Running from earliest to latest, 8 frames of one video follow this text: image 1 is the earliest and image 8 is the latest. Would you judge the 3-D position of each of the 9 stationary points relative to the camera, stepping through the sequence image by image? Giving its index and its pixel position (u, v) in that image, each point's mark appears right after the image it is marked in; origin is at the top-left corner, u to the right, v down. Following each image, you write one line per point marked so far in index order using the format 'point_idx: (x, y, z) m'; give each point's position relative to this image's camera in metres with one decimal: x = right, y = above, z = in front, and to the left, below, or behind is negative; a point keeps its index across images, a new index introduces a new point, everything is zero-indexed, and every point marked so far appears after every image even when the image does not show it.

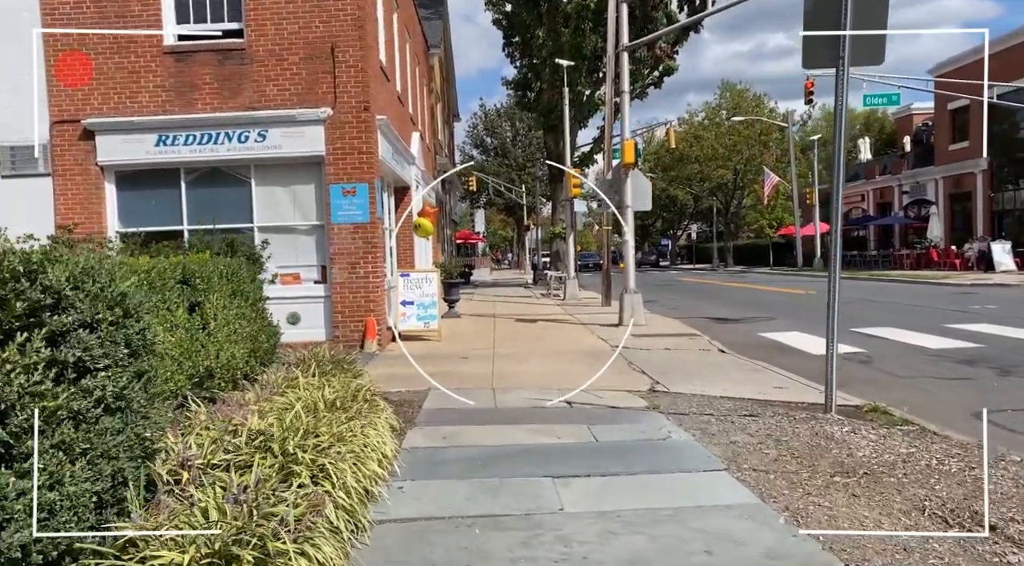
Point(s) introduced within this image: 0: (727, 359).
0: (+3.1, -1.1, +12.0) m
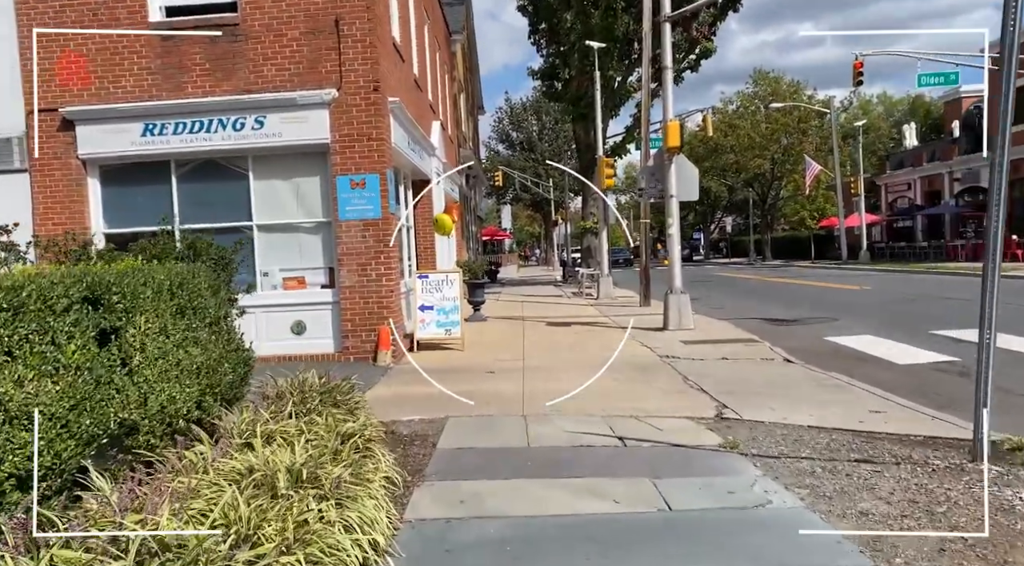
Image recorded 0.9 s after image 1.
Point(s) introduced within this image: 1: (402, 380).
0: (+3.6, -1.1, +10.3) m
1: (-1.3, -1.2, +9.8) m
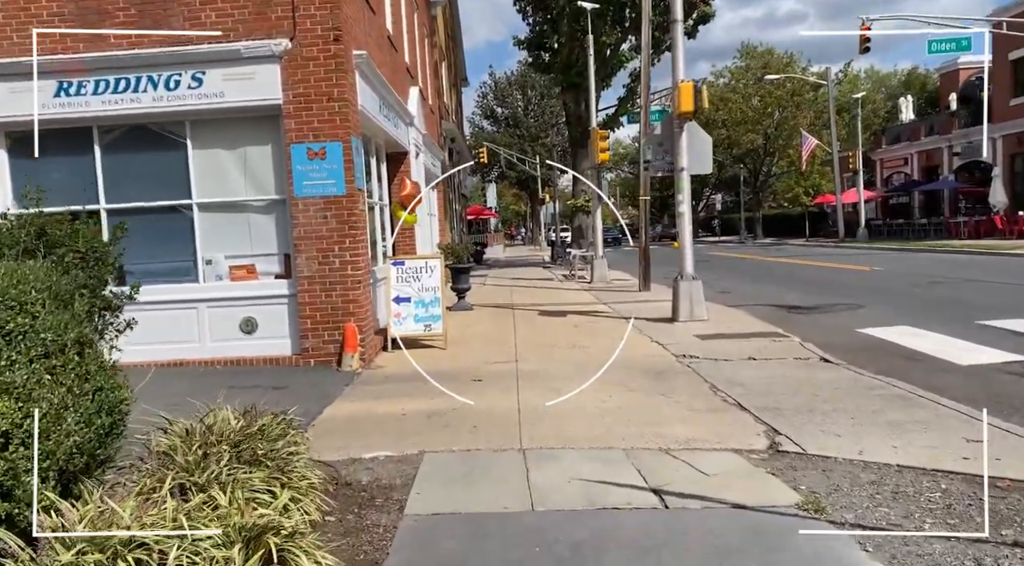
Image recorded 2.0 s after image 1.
0: (+3.5, -1.0, +8.6) m
1: (-1.4, -1.1, +8.0) m
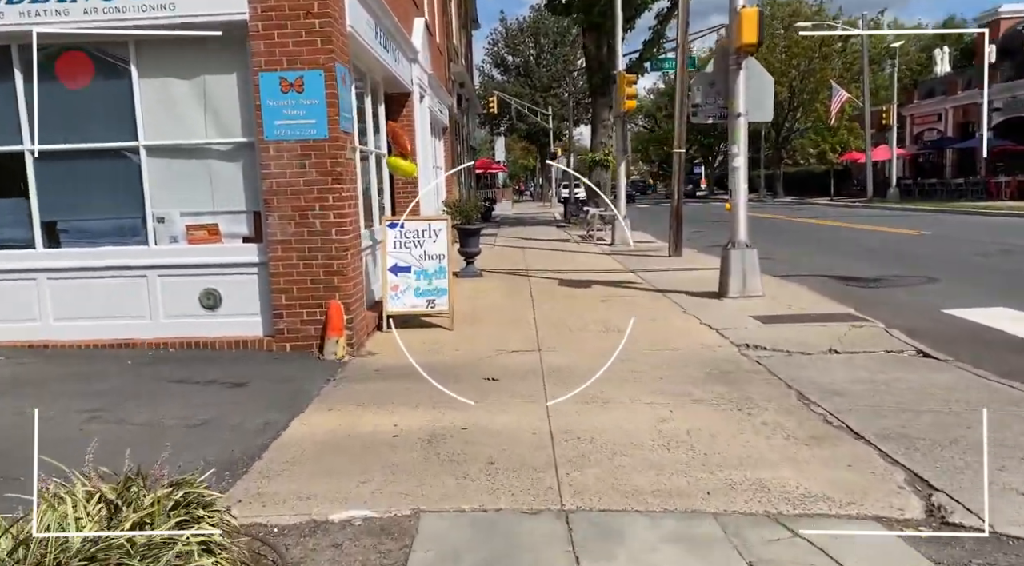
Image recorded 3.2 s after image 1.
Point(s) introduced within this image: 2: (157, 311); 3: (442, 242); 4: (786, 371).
0: (+3.7, -0.8, +6.7) m
1: (-1.2, -0.9, +6.2) m
2: (-3.5, -0.3, +8.0) m
3: (-0.8, +0.5, +9.2) m
4: (+2.3, -0.7, +6.9) m
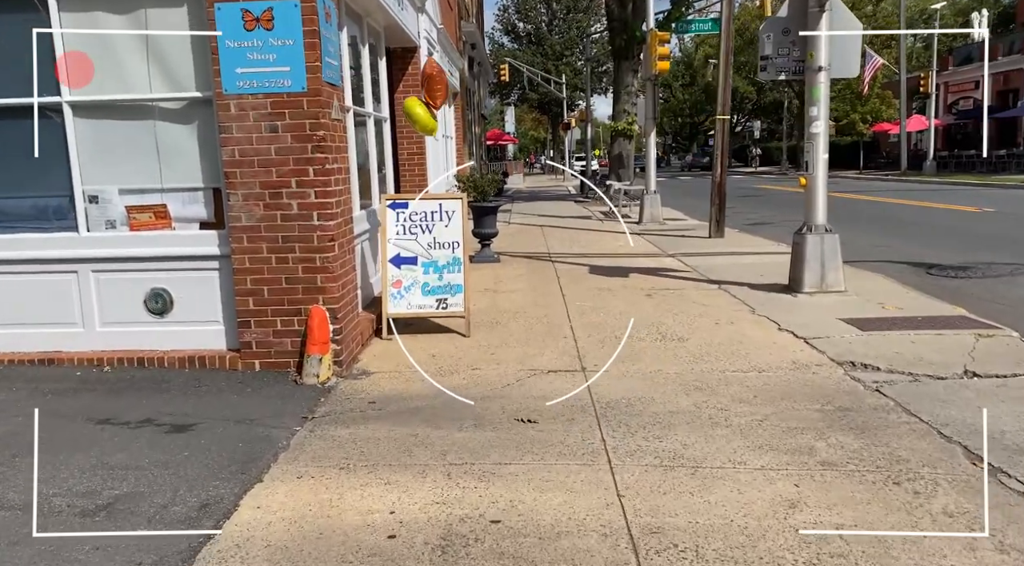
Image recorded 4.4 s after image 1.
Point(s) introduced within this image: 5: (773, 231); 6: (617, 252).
0: (+3.9, -0.8, +4.8) m
1: (-1.0, -0.9, +4.4) m
2: (-3.2, -0.3, +6.3) m
3: (-0.5, +0.5, +7.4) m
4: (+2.6, -0.8, +5.0) m
5: (+5.2, +1.0, +16.2) m
6: (+1.7, +0.5, +13.2) m
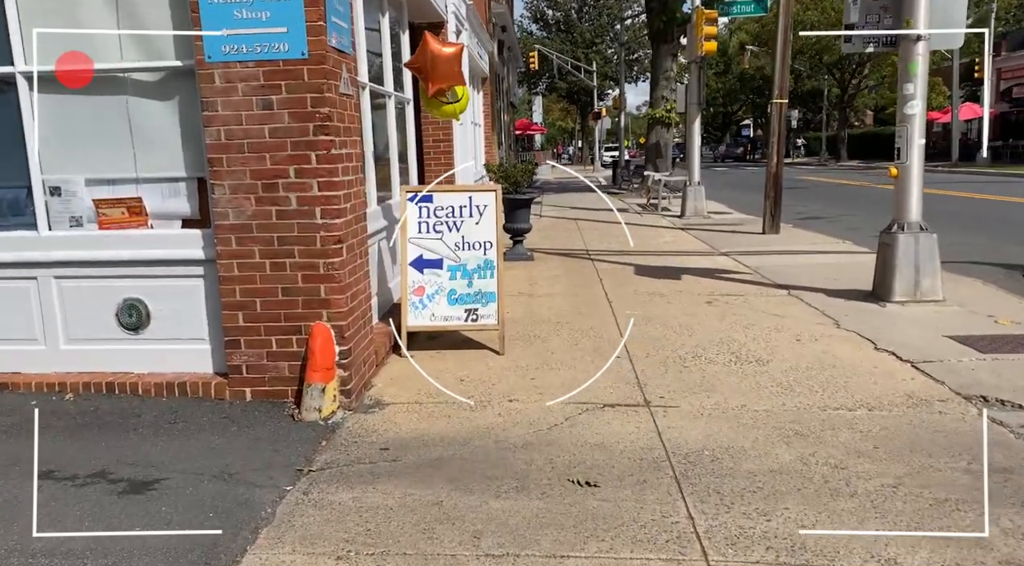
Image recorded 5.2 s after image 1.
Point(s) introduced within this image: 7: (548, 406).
0: (+4.2, -0.9, +3.6) m
1: (-0.7, -1.0, +3.3) m
2: (-2.9, -0.3, +5.2) m
3: (-0.2, +0.4, +6.2) m
4: (+2.8, -0.9, +3.8) m
5: (+5.8, +1.0, +14.9) m
6: (+2.2, +0.5, +12.0) m
7: (+0.2, -0.7, +4.8) m
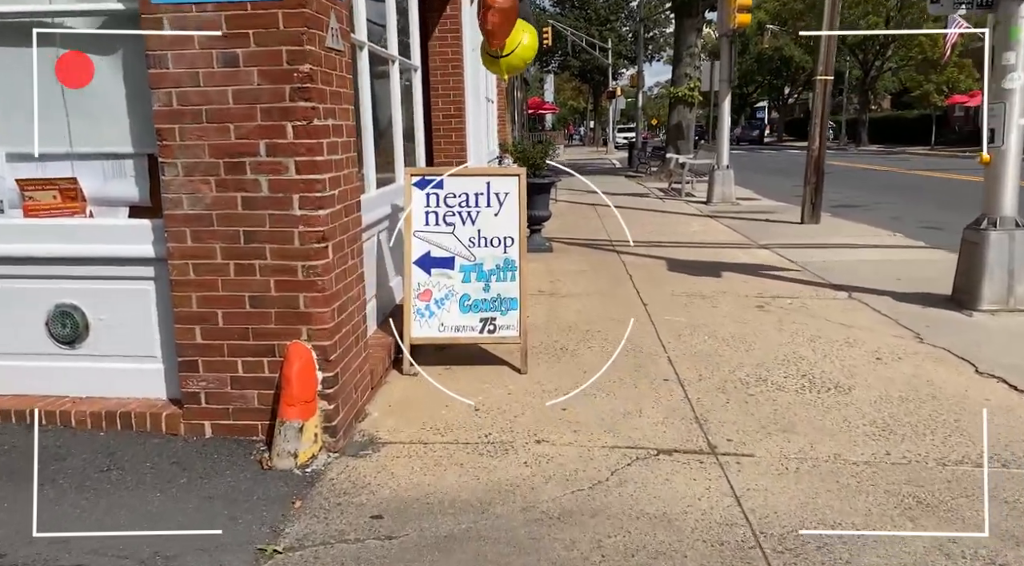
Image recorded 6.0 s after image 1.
0: (+4.3, -1.1, +2.5) m
1: (-0.6, -1.1, +2.3) m
2: (-2.8, -0.3, +4.2) m
3: (0.0, +0.4, +5.2) m
4: (+2.9, -1.0, +2.8) m
5: (+6.0, +1.1, +13.8) m
6: (+2.4, +0.6, +10.9) m
7: (+0.3, -0.8, +3.8) m
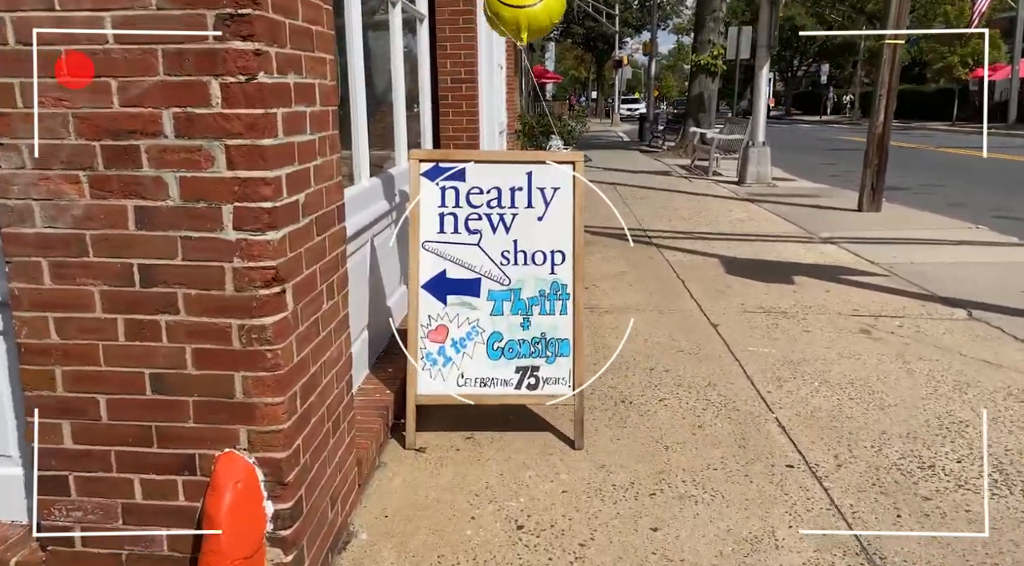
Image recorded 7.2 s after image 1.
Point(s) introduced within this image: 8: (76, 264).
0: (+4.5, -1.4, +1.0) m
1: (-0.4, -1.4, +0.7) m
2: (-2.6, -0.5, +2.6) m
3: (+0.2, +0.3, +3.6) m
4: (+3.2, -1.3, +1.2) m
5: (+6.2, +1.2, +12.2) m
6: (+2.6, +0.6, +9.3) m
7: (+0.6, -1.0, +2.3) m
8: (-1.2, +0.1, +2.2) m
